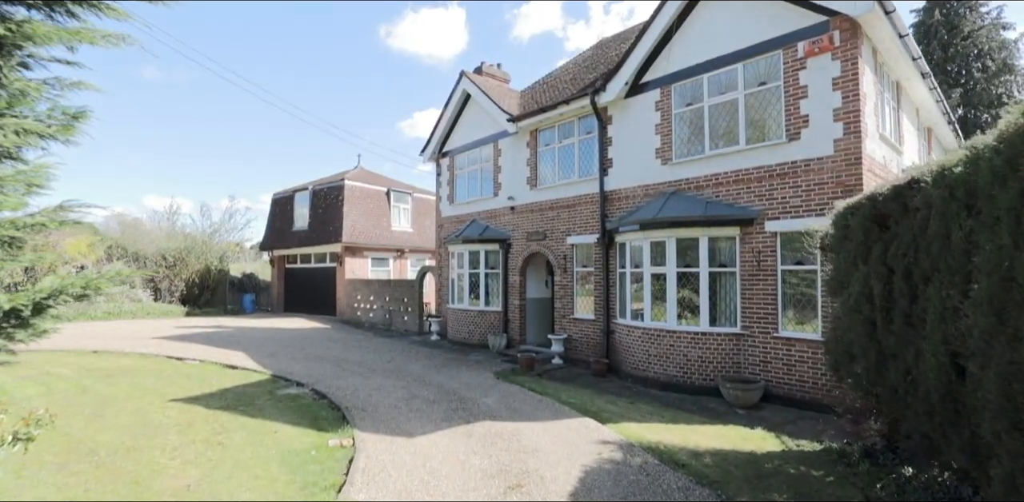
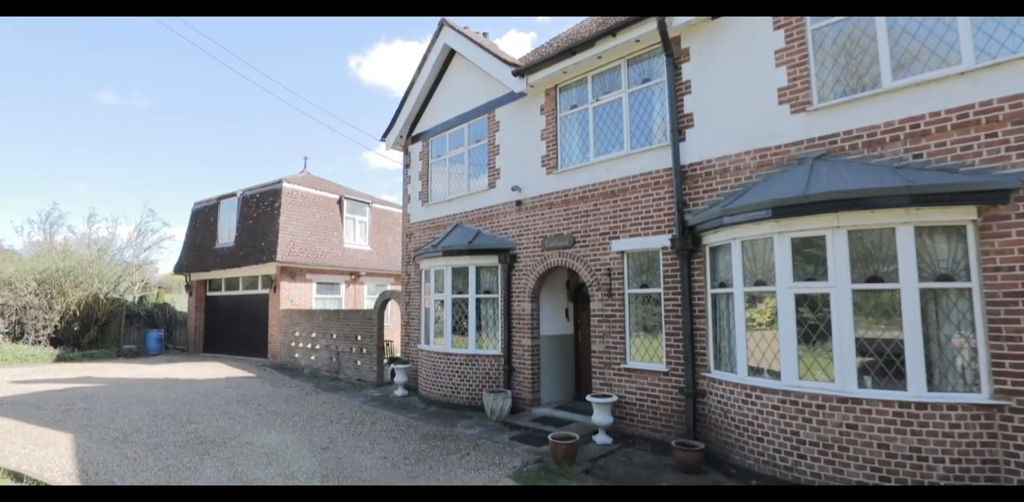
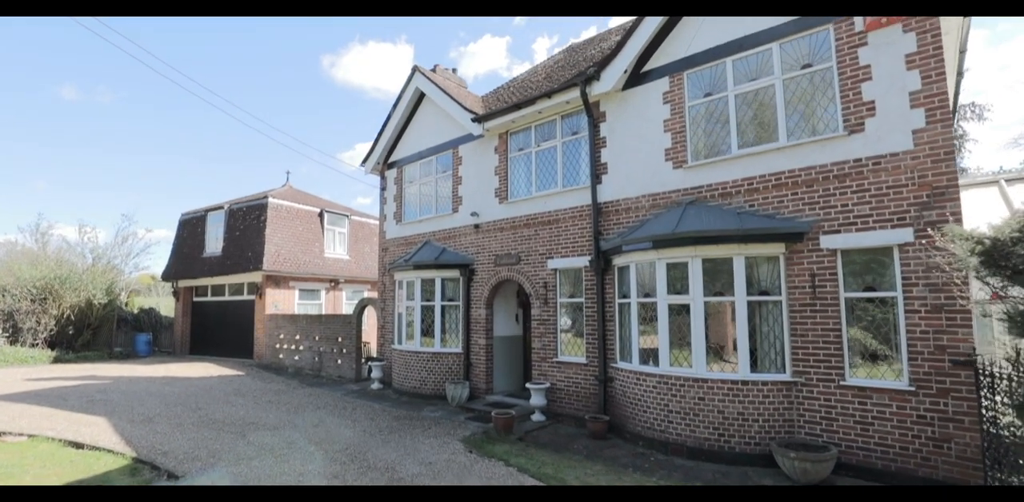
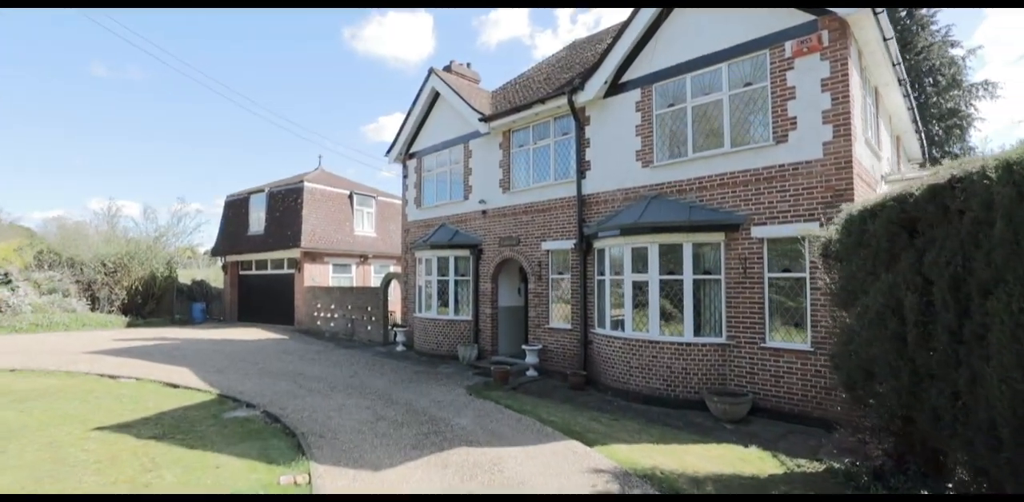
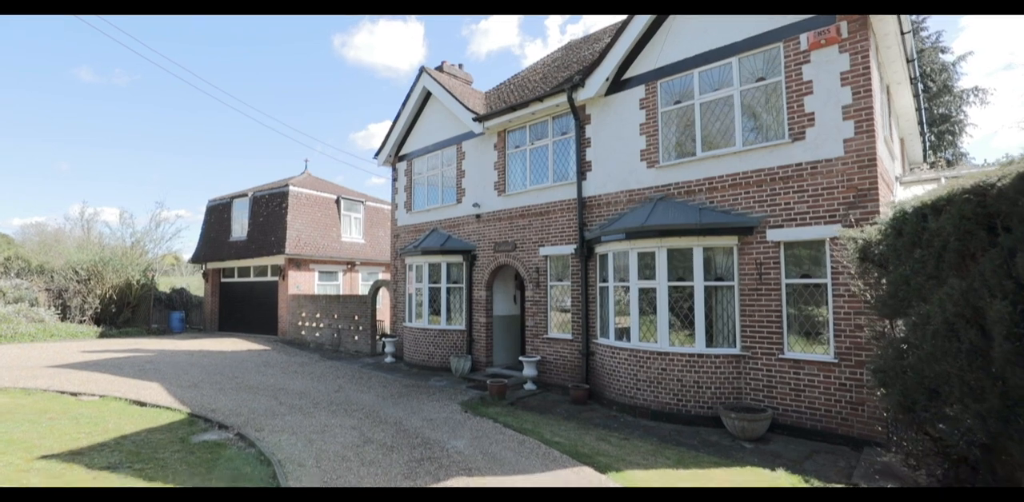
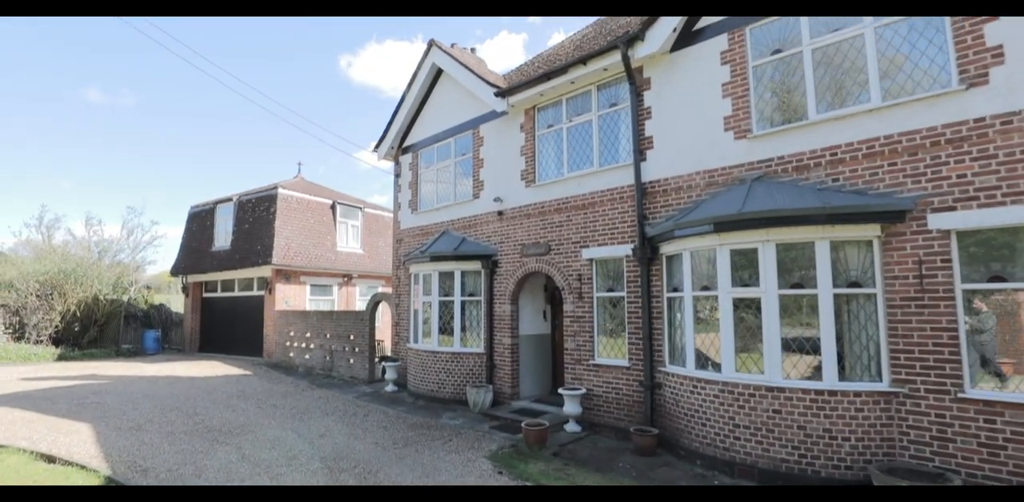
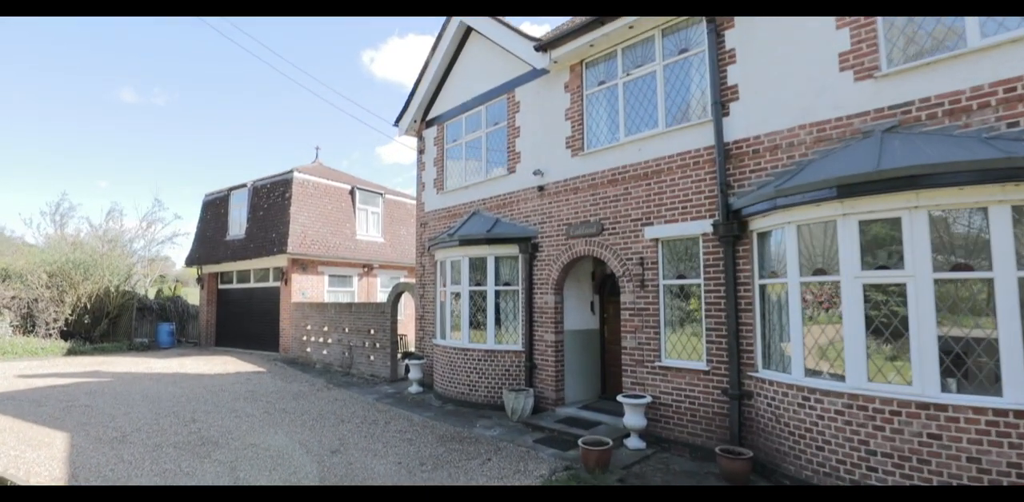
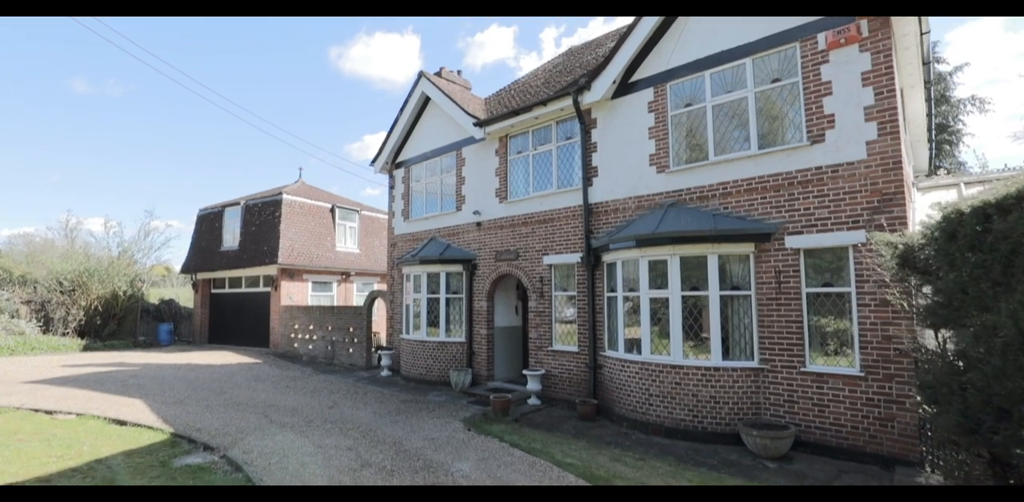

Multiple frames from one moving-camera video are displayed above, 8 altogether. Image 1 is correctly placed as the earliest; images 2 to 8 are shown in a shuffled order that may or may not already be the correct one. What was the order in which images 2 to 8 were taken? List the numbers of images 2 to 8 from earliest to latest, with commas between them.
4, 5, 8, 3, 6, 2, 7
